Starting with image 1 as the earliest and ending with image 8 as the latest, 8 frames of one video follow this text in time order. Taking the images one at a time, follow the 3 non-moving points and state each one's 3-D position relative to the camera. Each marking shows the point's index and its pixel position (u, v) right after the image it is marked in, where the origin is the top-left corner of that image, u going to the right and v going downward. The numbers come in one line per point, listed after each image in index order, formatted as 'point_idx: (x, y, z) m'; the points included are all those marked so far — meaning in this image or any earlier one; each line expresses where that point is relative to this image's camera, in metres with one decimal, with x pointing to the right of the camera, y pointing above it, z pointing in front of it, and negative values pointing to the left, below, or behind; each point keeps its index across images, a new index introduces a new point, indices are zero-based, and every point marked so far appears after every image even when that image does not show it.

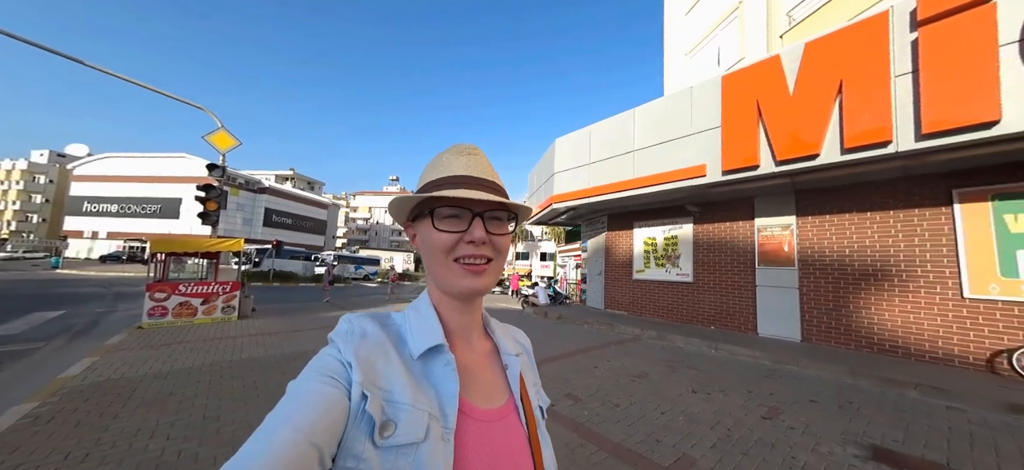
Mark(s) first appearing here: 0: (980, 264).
0: (+7.8, -0.5, +5.4) m
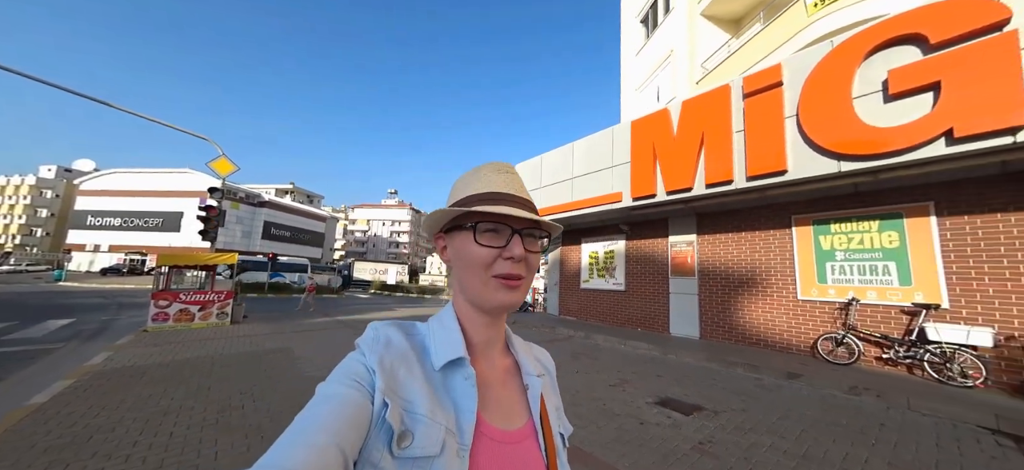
0: (+6.4, -0.8, +6.9) m
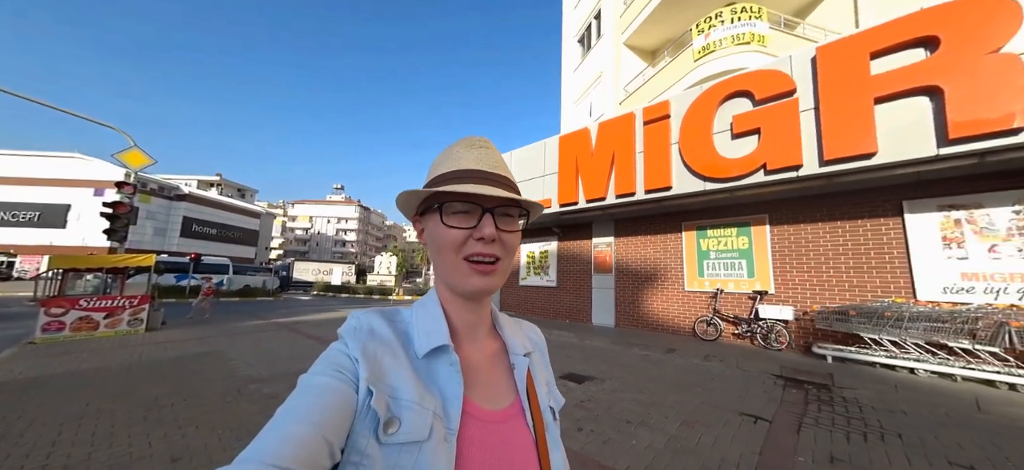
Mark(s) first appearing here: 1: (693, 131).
0: (+4.8, -0.9, +8.5) m
1: (+4.0, +2.3, +7.1) m
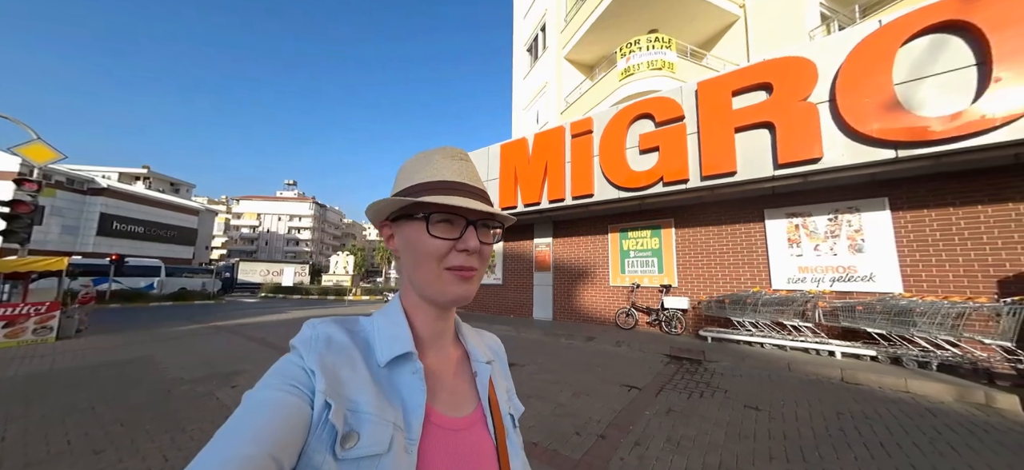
0: (+3.1, -0.9, +9.6) m
1: (+2.5, +2.2, +8.1) m
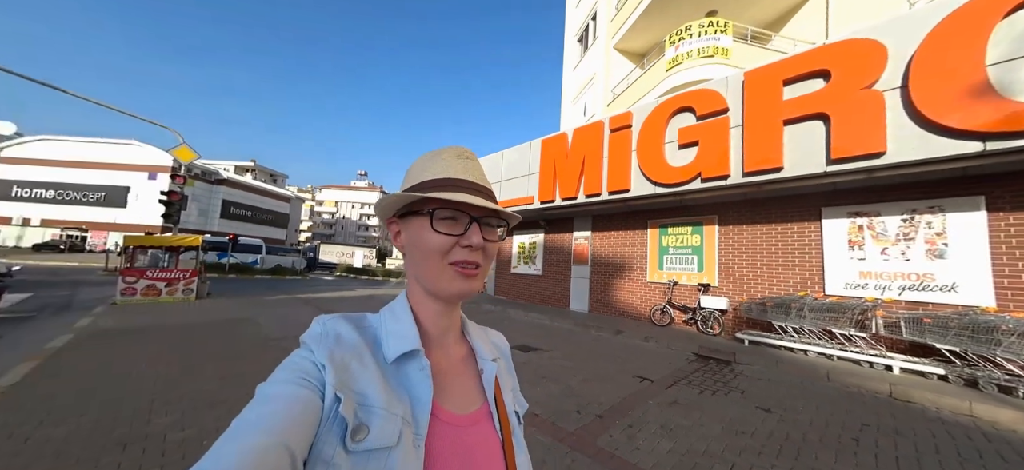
0: (+4.2, -0.8, +9.5) m
1: (+3.4, +2.3, +8.0) m
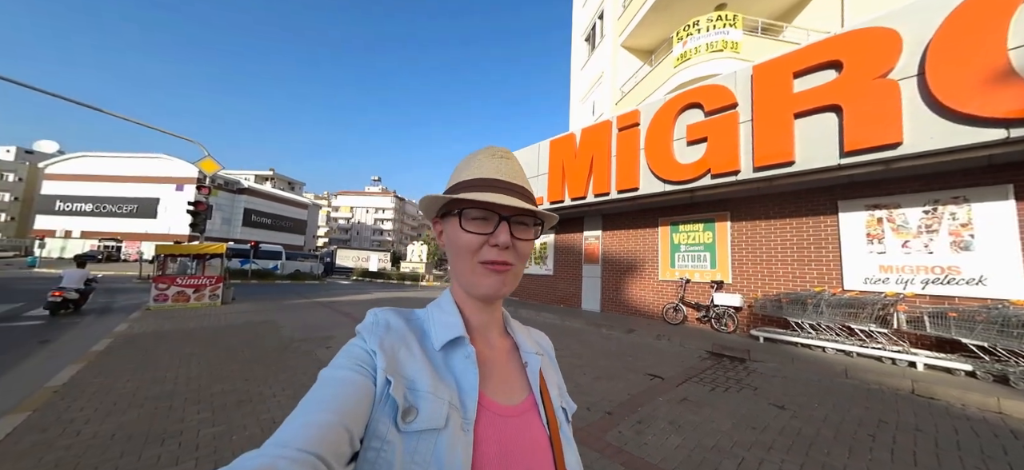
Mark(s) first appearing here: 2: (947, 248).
0: (+4.5, -0.7, +9.4) m
1: (+3.6, +2.4, +7.9) m
2: (+7.6, -0.2, +5.6) m
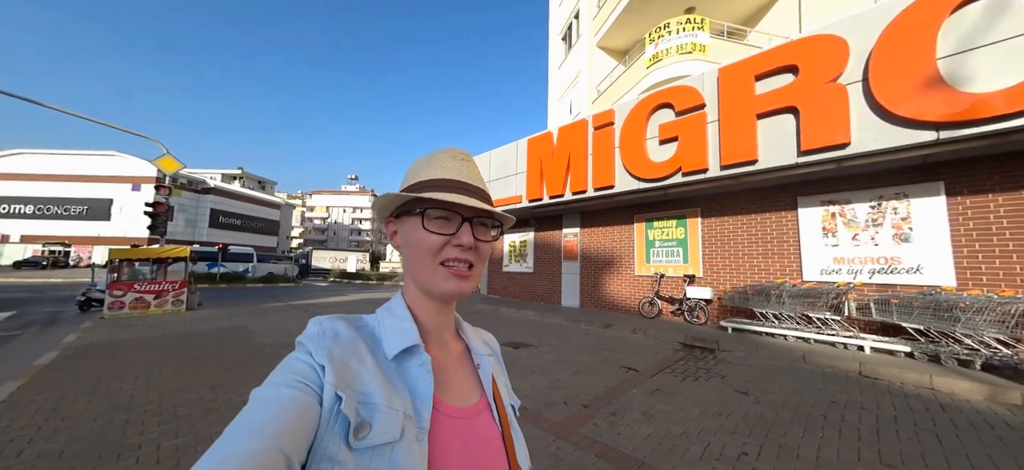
0: (+3.9, -0.6, +9.7) m
1: (+3.0, +2.5, +8.1) m
2: (+7.2, -0.1, +6.0) m
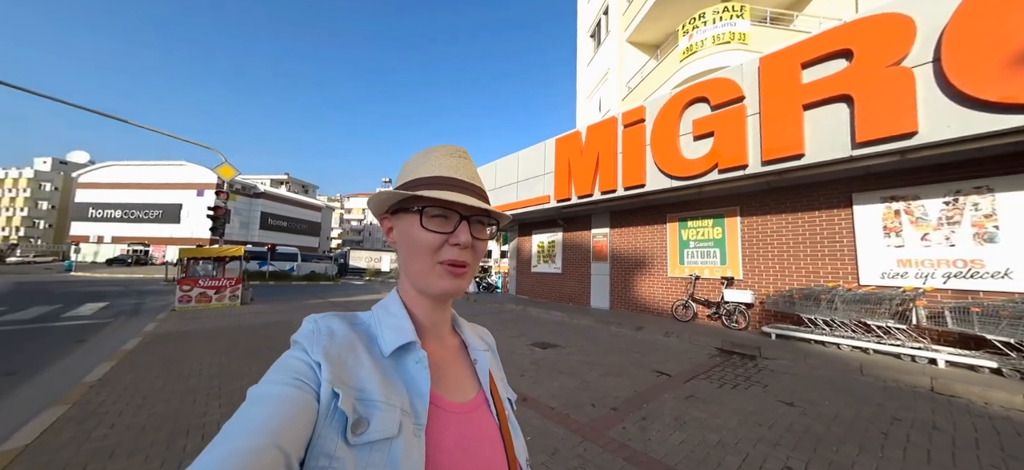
0: (+4.7, -0.6, +9.3) m
1: (+3.7, +2.5, +7.8) m
2: (+7.7, -0.1, +5.4) m
